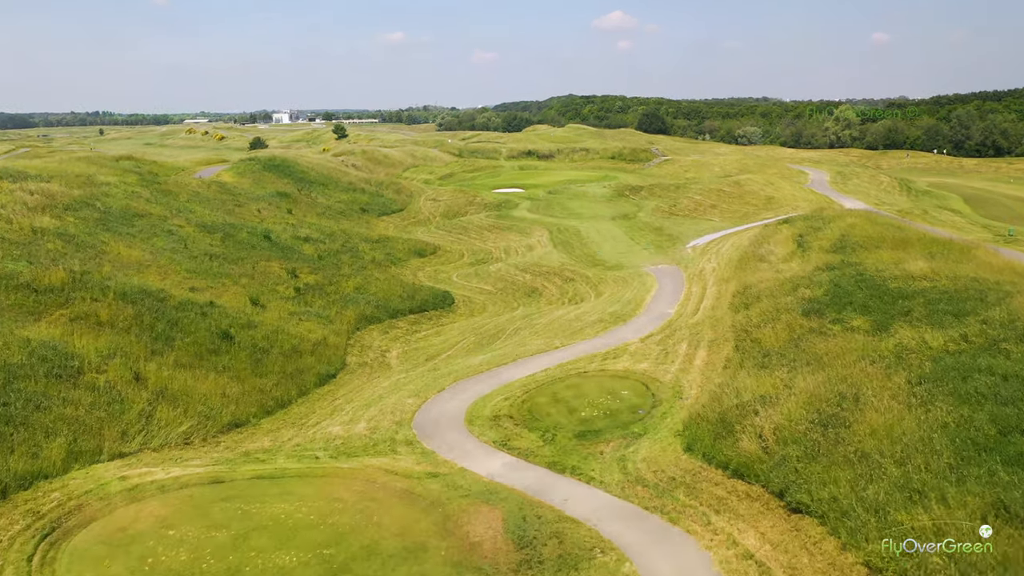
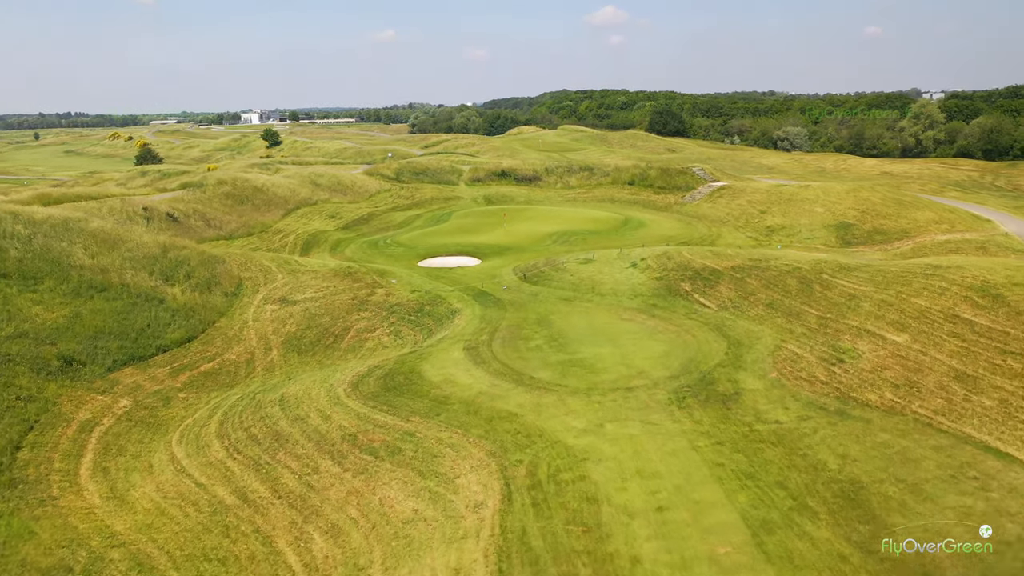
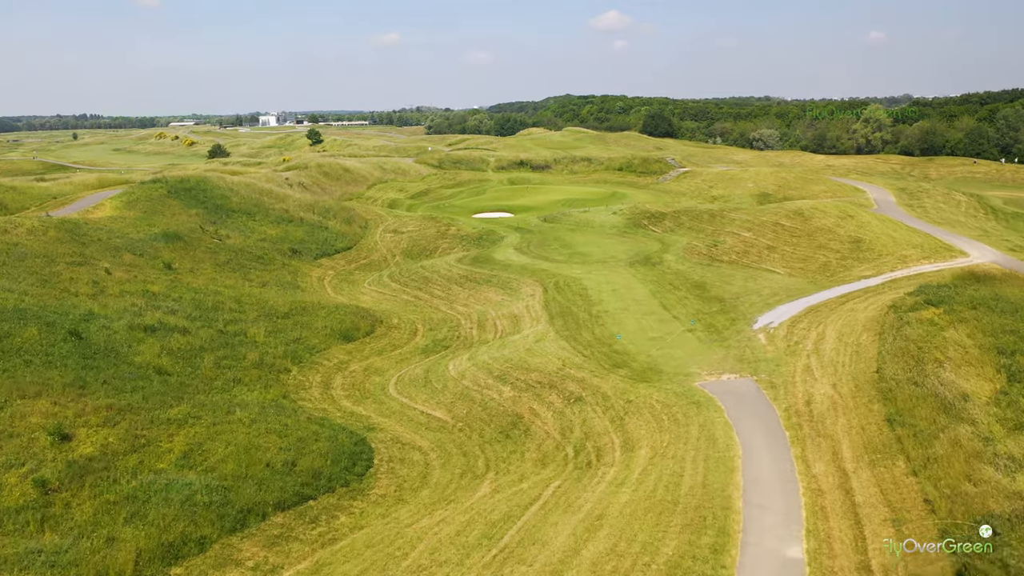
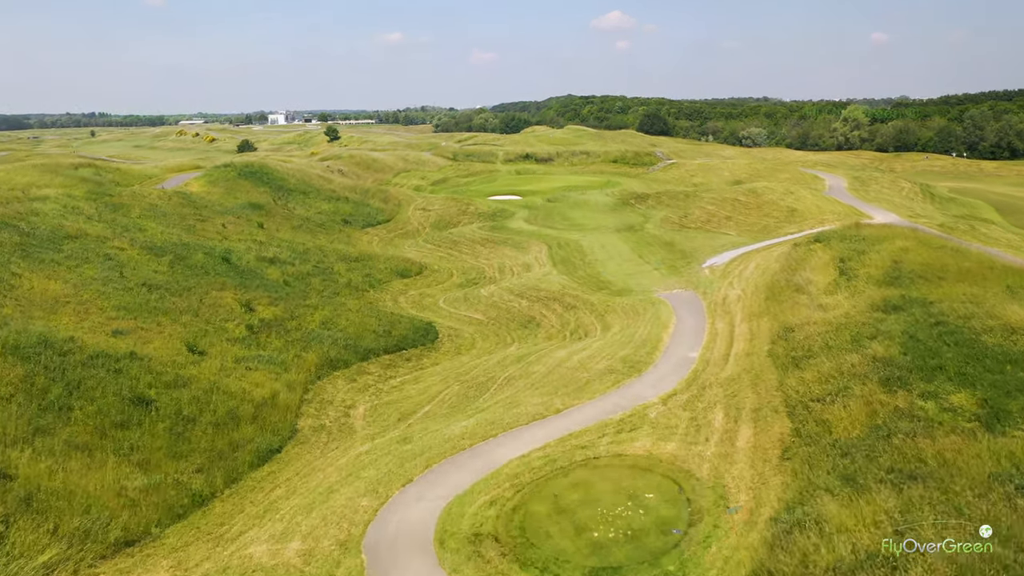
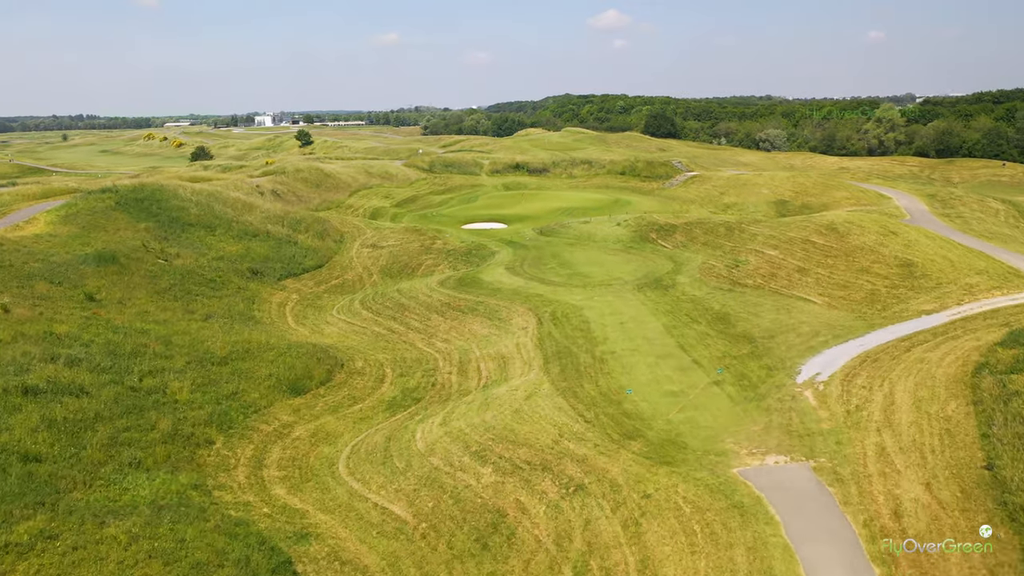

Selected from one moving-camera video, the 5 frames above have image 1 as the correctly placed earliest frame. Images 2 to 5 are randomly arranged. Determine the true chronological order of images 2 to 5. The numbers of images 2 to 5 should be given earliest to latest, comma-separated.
4, 3, 5, 2
